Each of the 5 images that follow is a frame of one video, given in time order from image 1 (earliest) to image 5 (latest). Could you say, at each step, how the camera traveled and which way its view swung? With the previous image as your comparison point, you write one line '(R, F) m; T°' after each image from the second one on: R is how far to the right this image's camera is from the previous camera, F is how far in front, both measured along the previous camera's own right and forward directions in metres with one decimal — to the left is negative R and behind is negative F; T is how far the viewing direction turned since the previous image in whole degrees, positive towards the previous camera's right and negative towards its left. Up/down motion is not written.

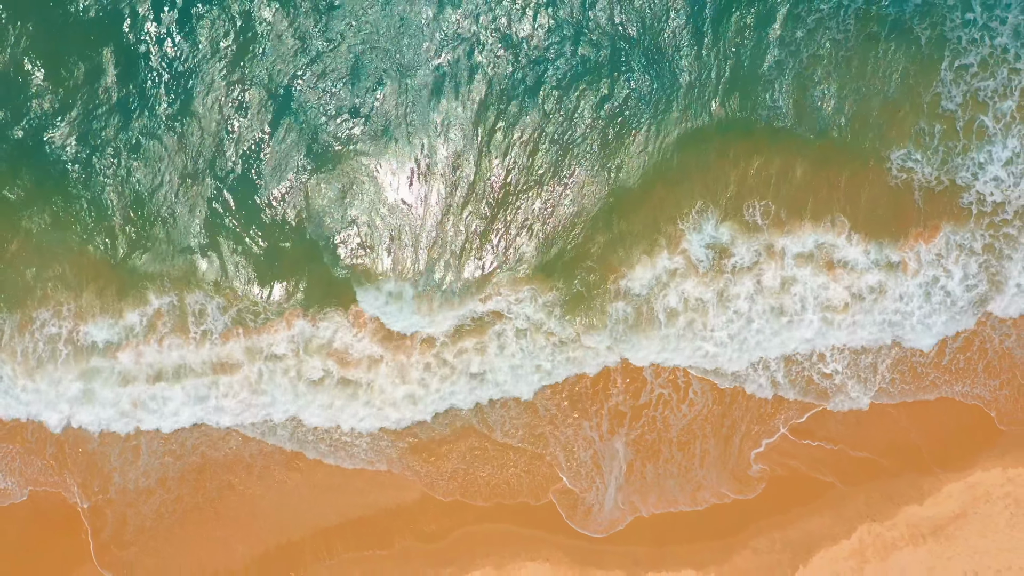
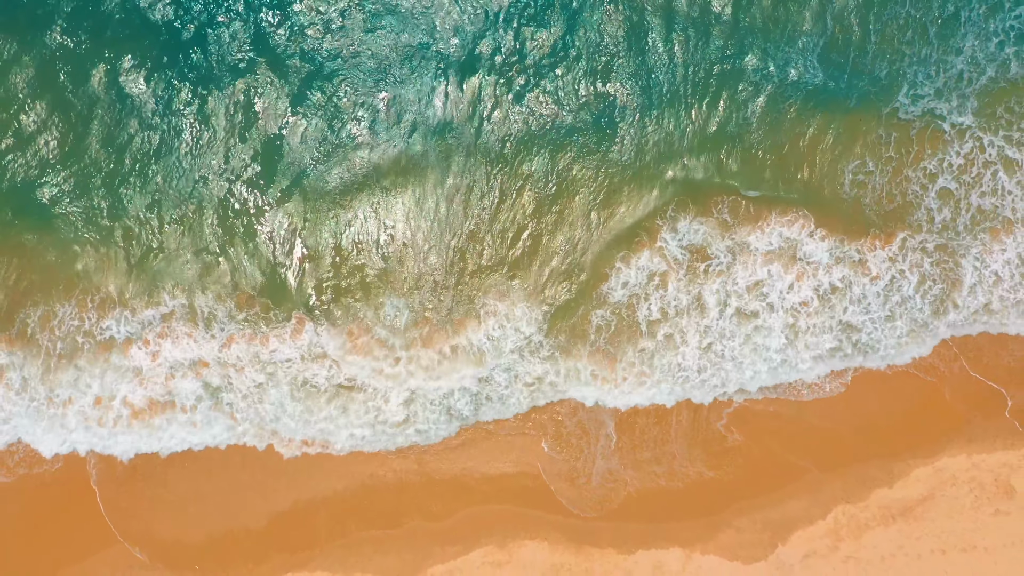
(+0.2, -1.1) m; -1°
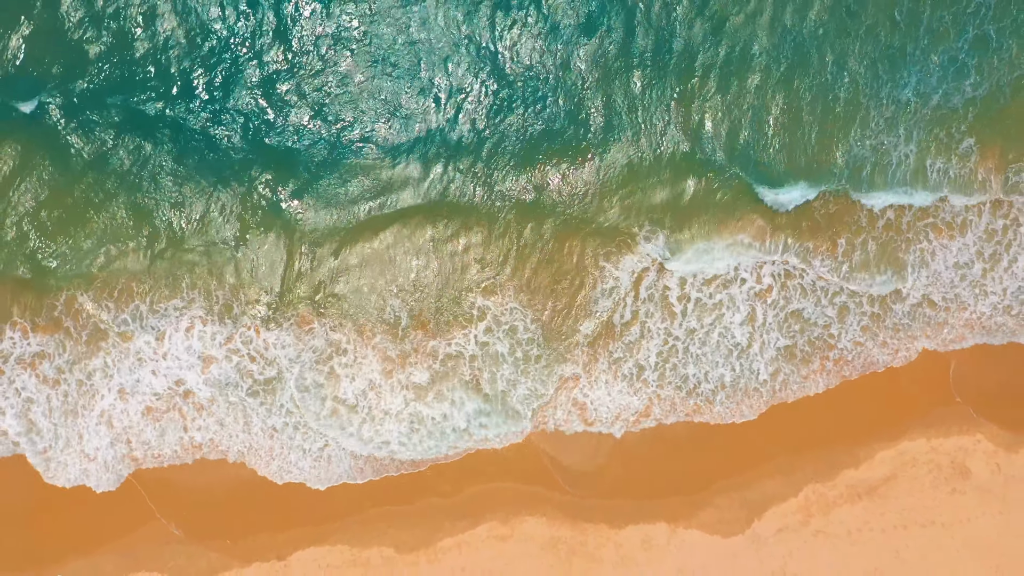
(+0.3, -1.5) m; -1°
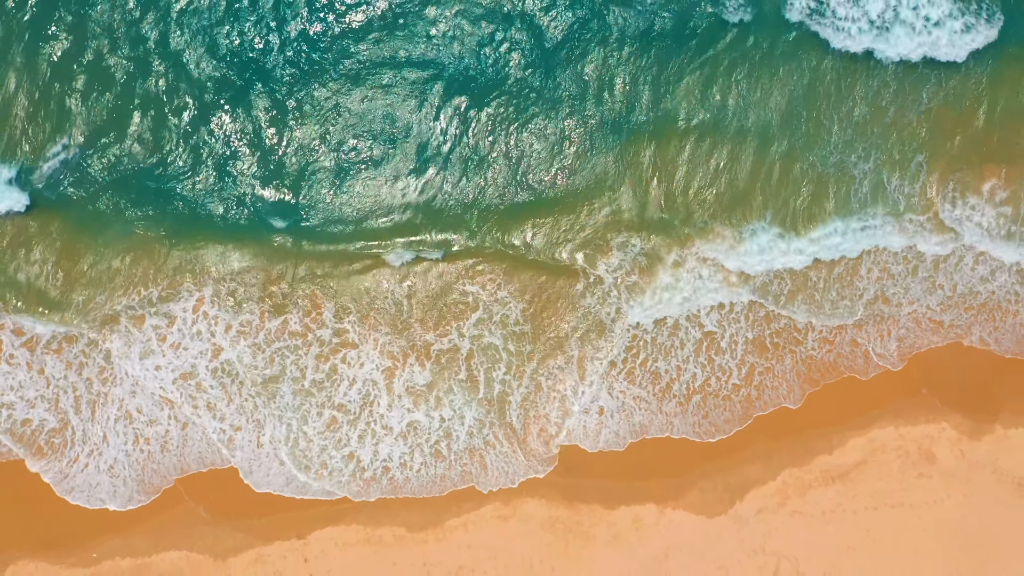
(+0.3, -1.5) m; -1°
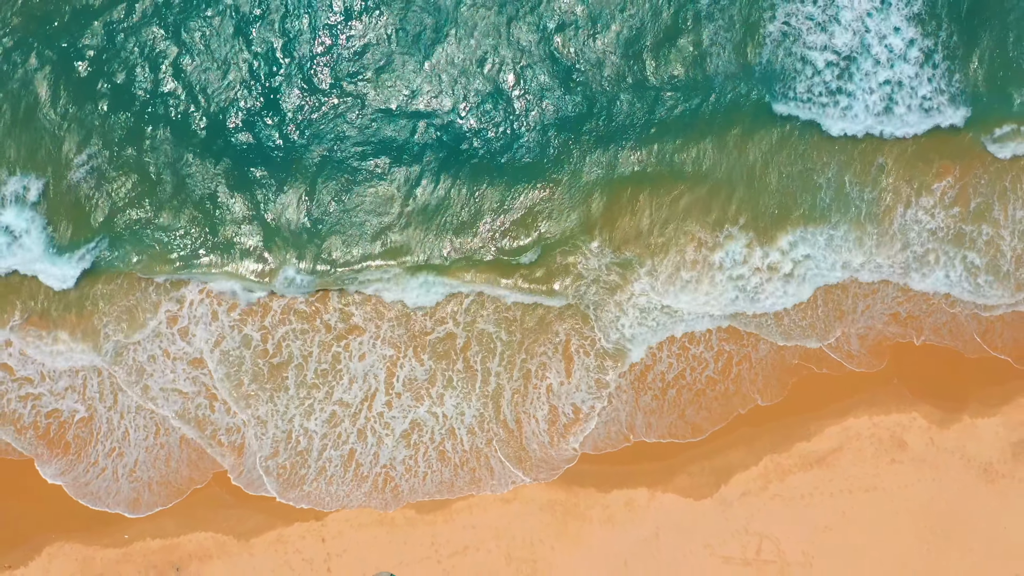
(+0.4, -1.5) m; -1°
